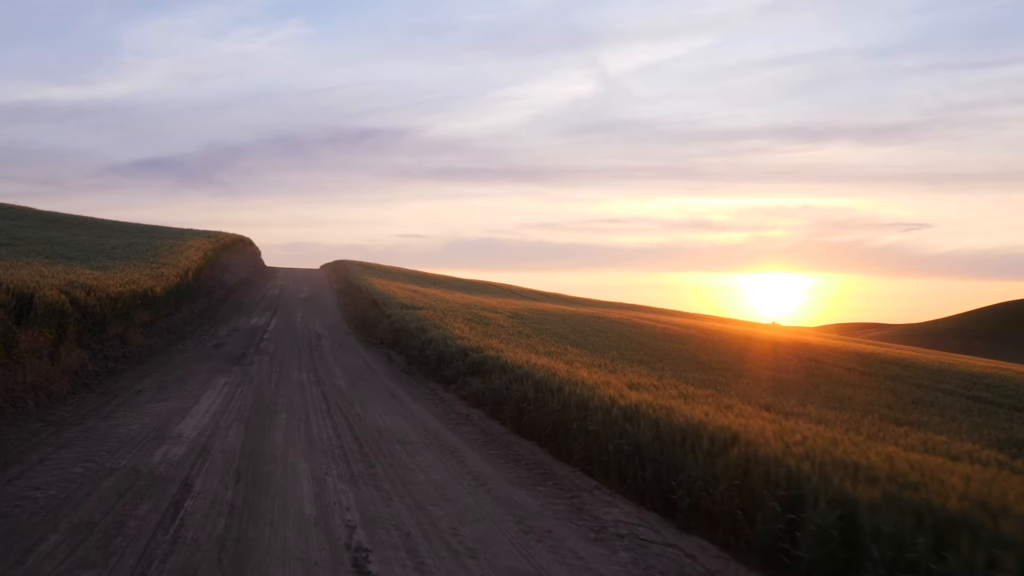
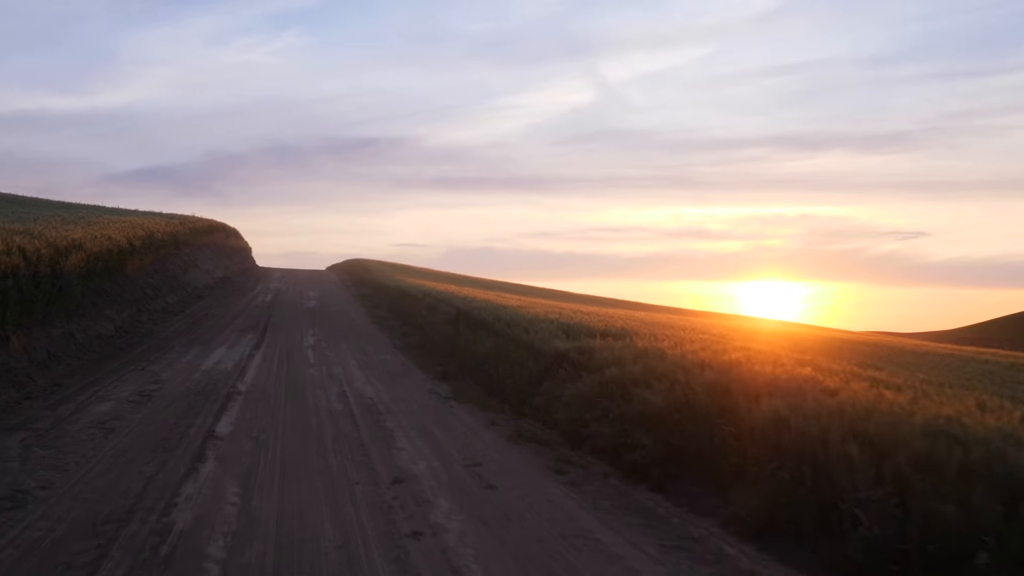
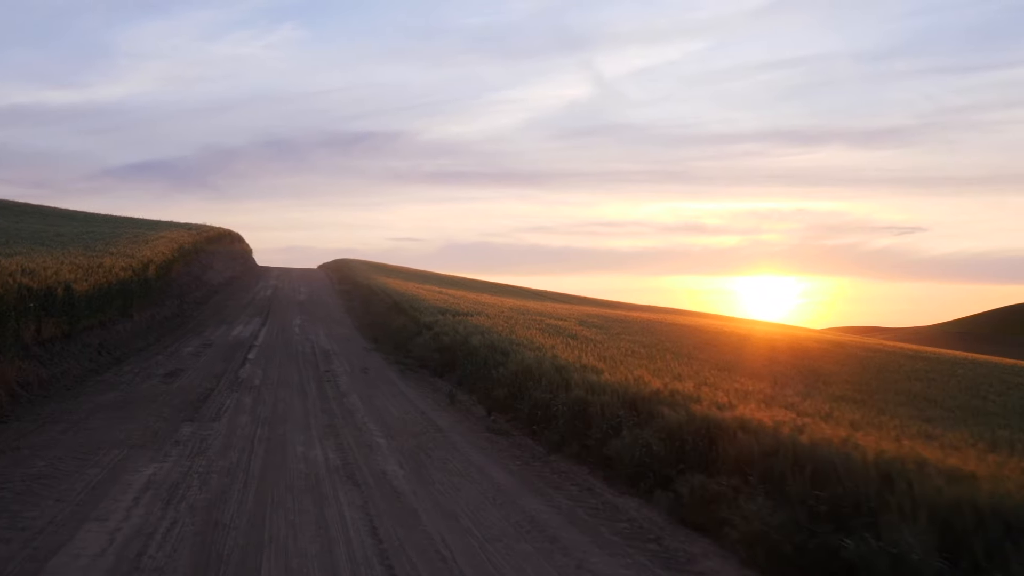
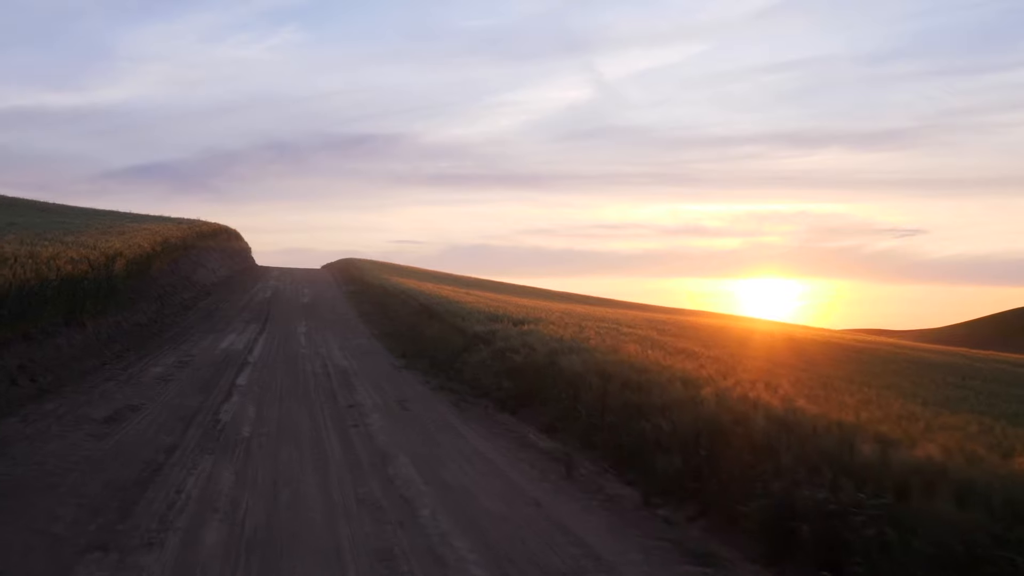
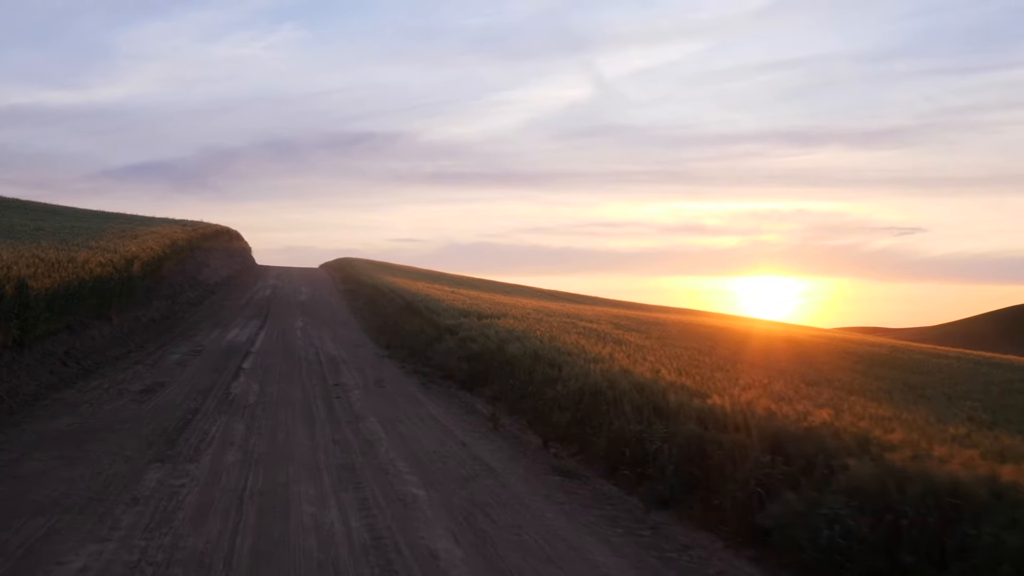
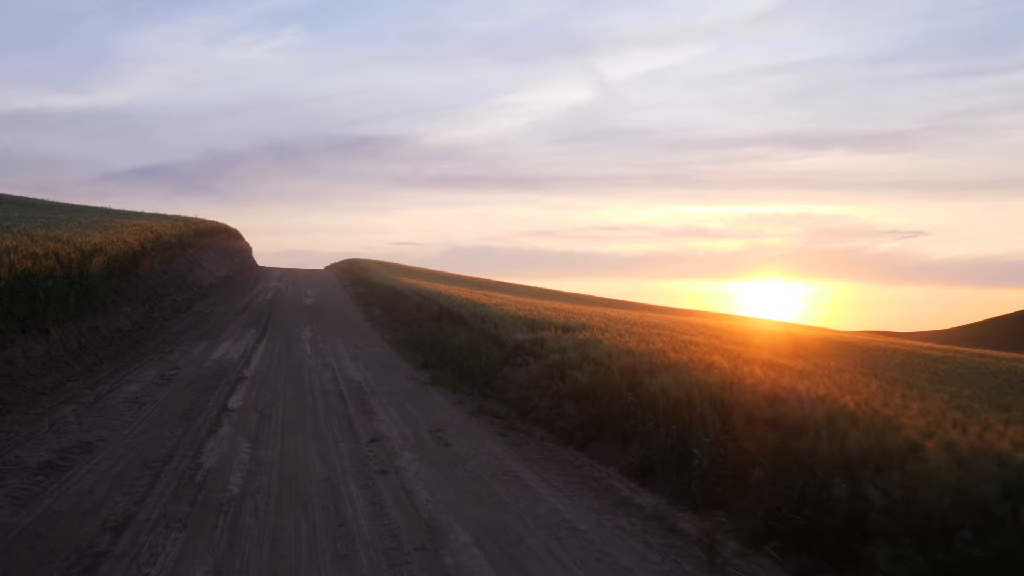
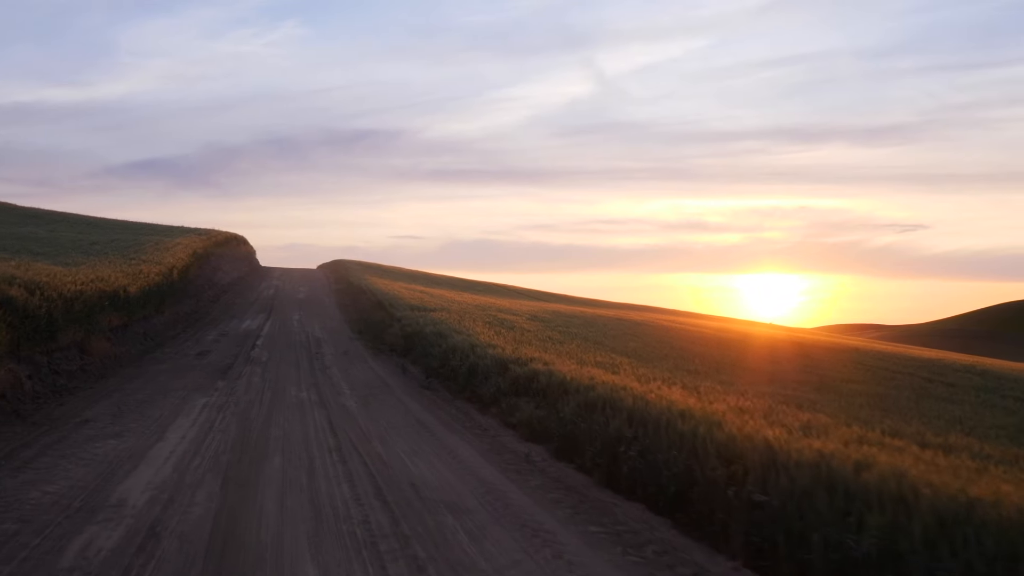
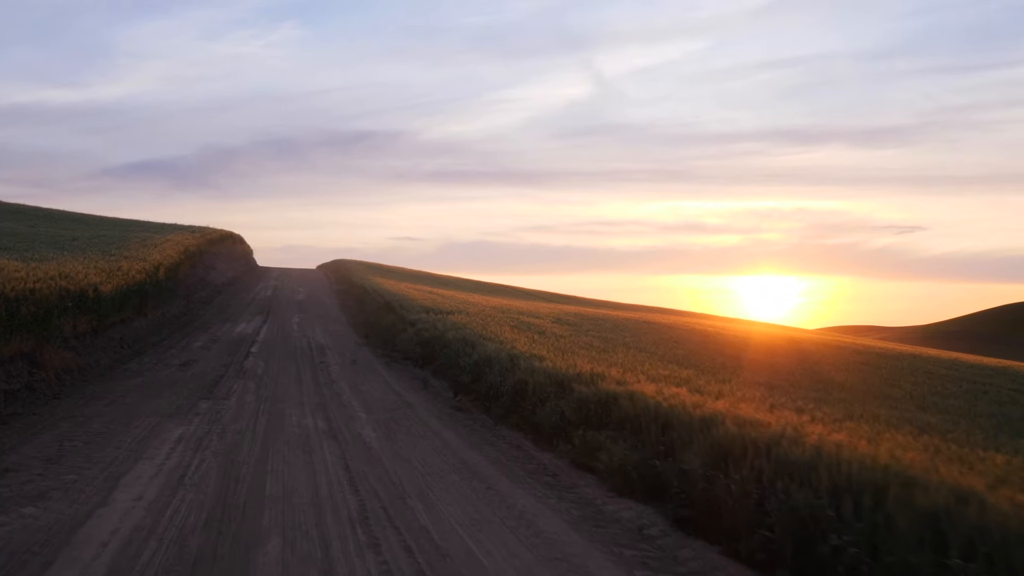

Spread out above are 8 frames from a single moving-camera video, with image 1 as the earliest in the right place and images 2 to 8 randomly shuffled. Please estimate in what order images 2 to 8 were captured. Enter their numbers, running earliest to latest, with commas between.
7, 8, 3, 5, 4, 6, 2
